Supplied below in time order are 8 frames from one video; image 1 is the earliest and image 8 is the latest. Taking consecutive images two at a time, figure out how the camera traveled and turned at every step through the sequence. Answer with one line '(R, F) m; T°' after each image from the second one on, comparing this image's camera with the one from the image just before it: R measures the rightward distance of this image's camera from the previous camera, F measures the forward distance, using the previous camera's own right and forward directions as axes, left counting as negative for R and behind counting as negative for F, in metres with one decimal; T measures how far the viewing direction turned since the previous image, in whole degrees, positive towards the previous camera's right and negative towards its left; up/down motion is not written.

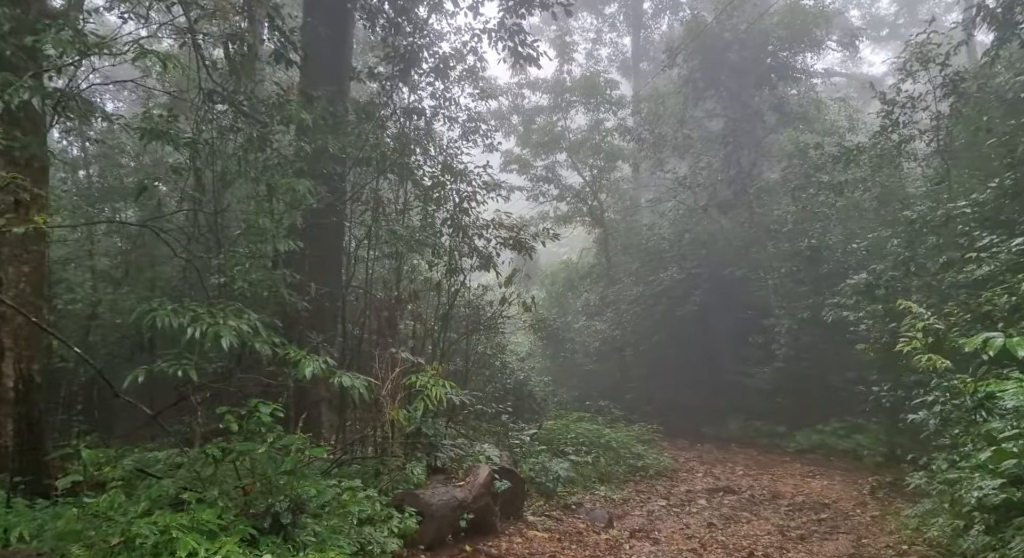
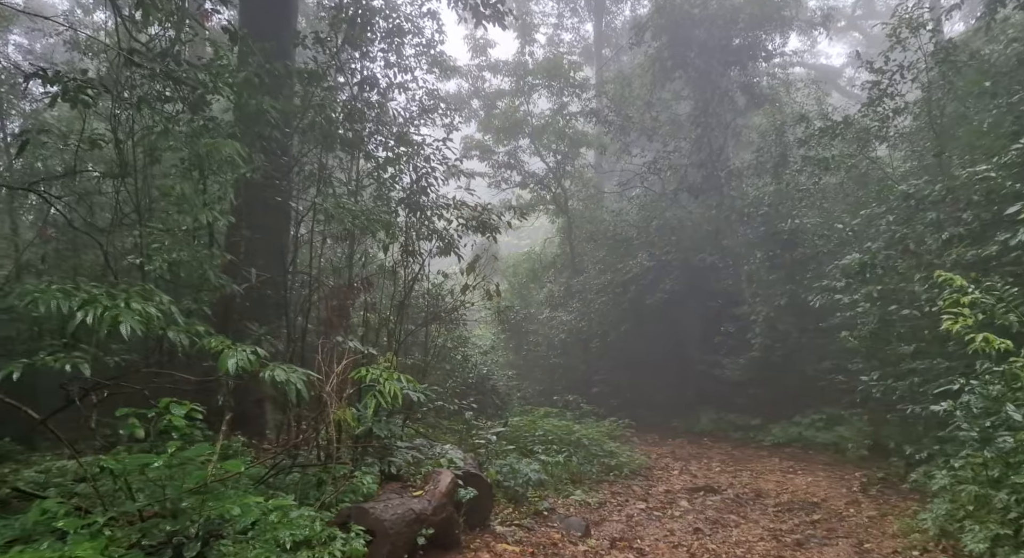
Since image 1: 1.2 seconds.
(0.0, +0.9) m; +3°
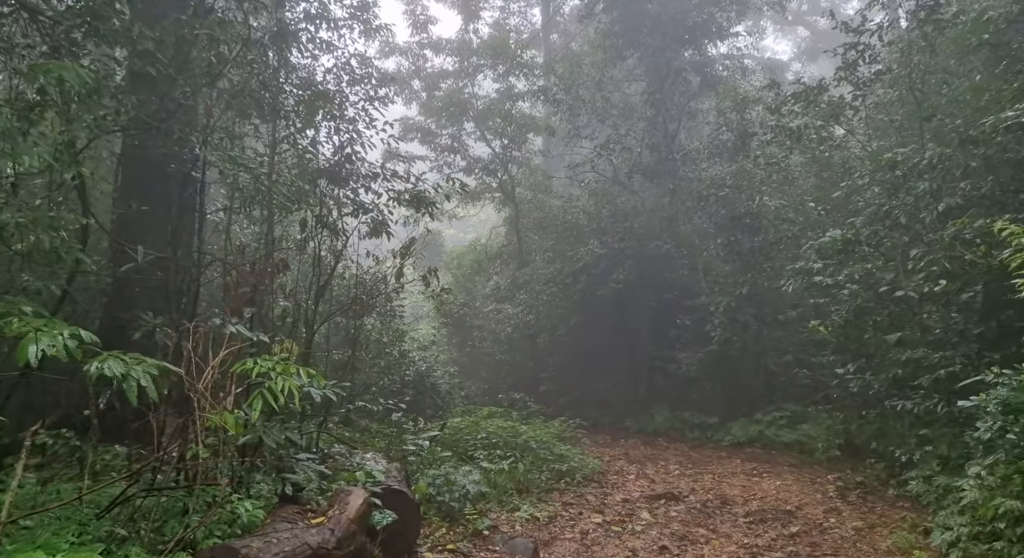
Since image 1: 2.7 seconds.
(+0.1, +1.1) m; +4°
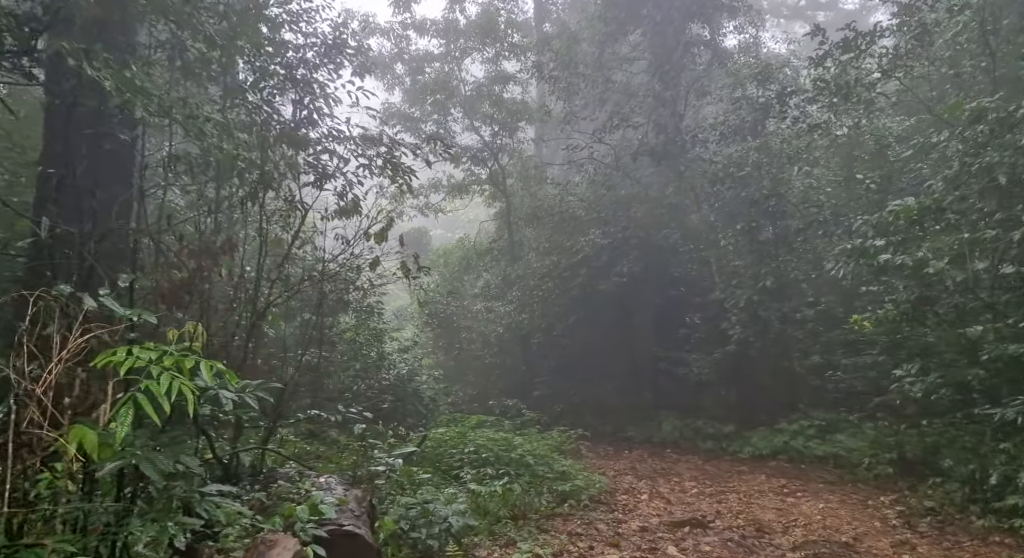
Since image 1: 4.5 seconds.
(0.0, +1.4) m; +1°
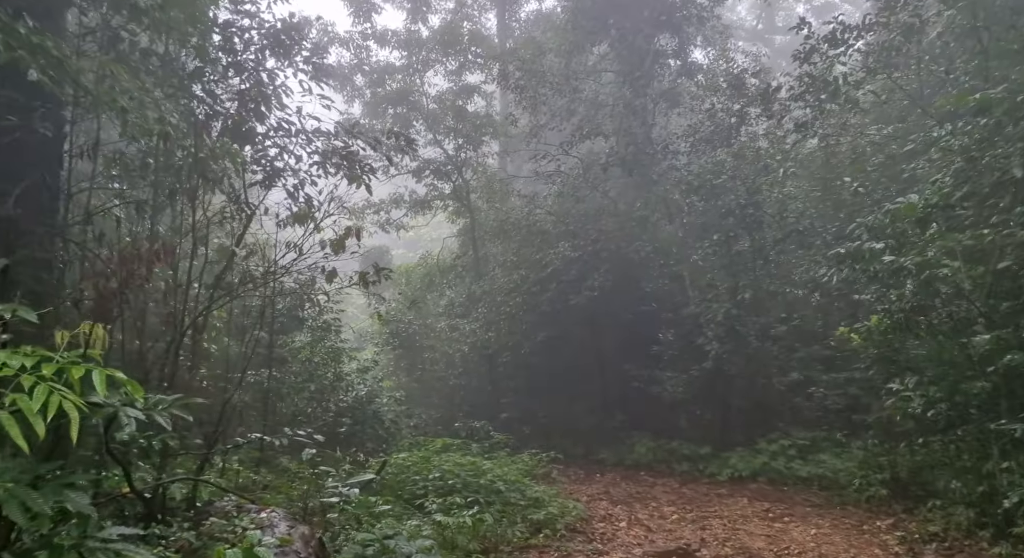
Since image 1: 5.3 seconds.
(-0.1, +0.6) m; +3°
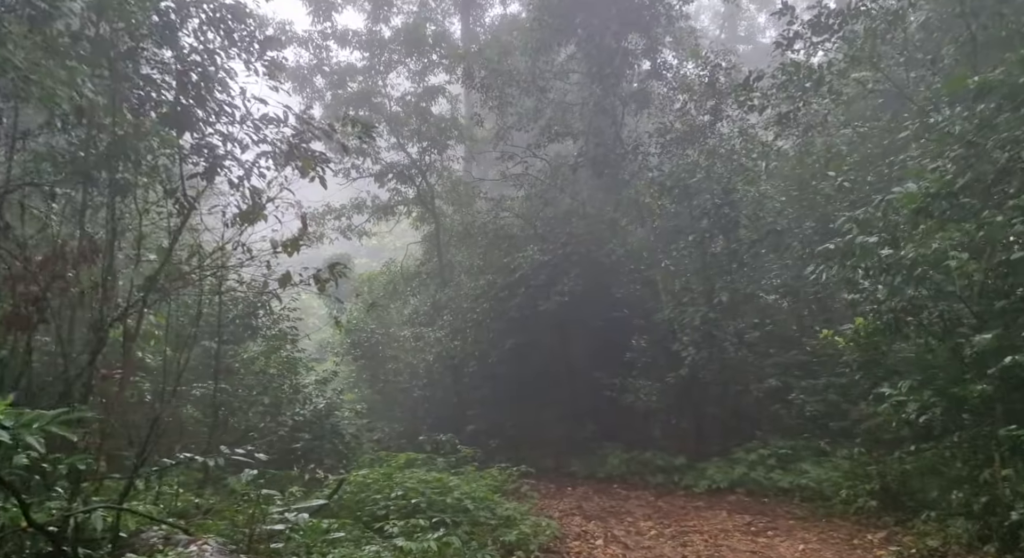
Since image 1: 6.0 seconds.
(0.0, +0.5) m; +3°
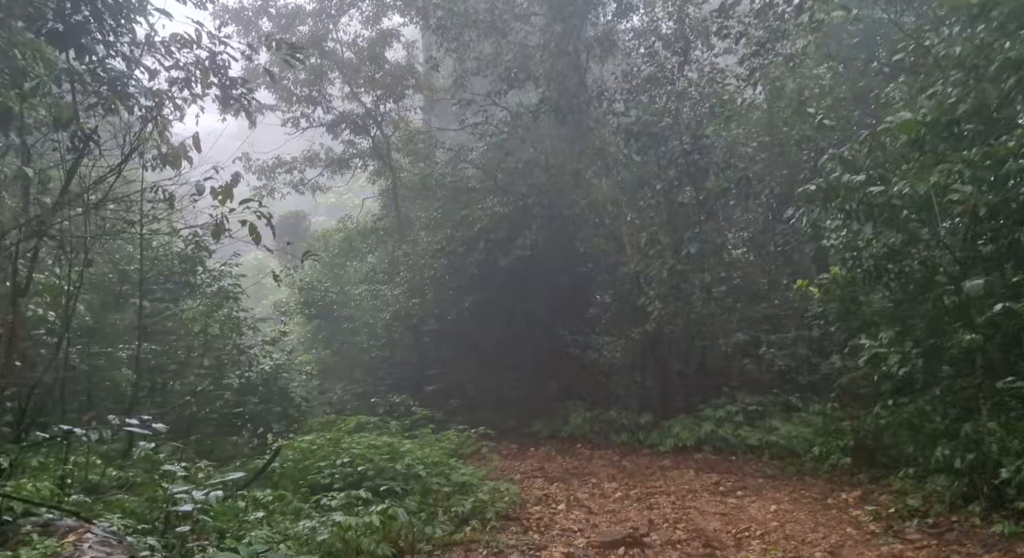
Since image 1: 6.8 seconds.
(+0.1, +0.5) m; +3°
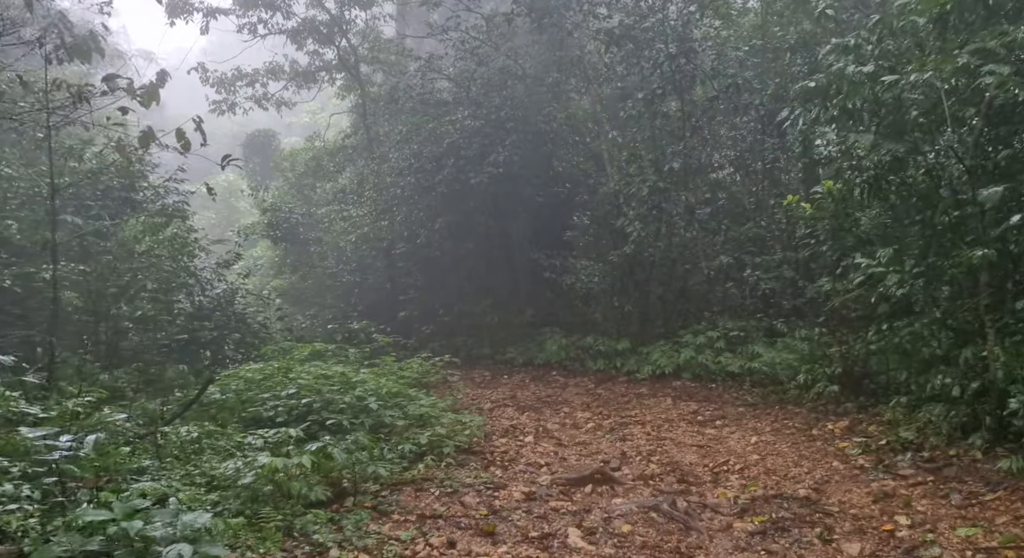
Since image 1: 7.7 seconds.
(+0.2, +0.6) m; +1°
